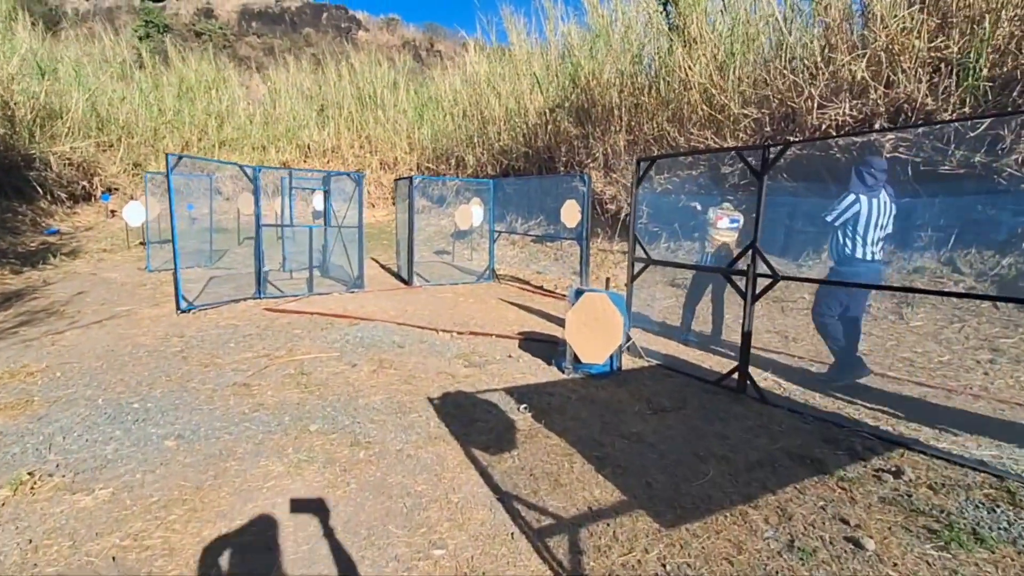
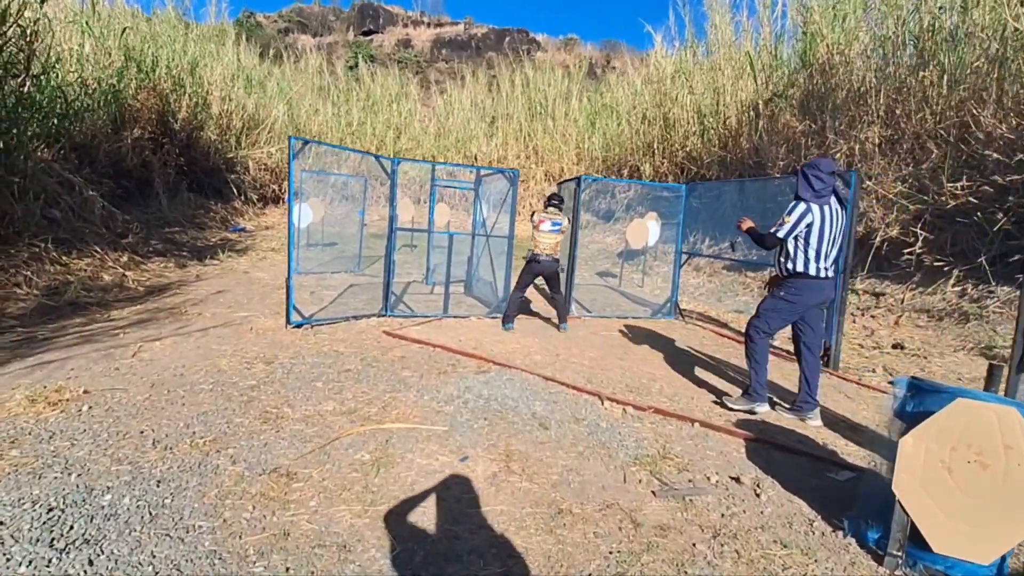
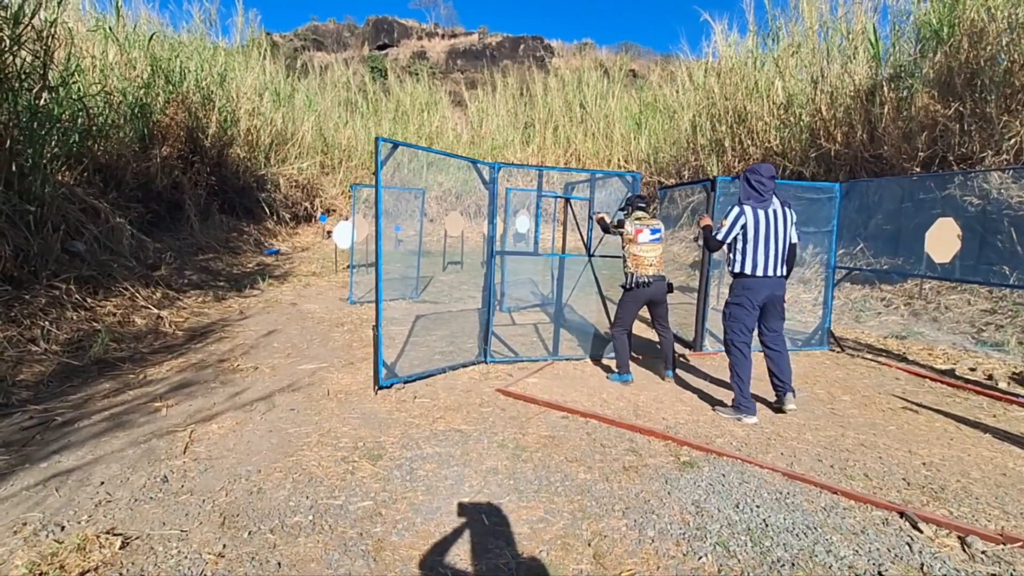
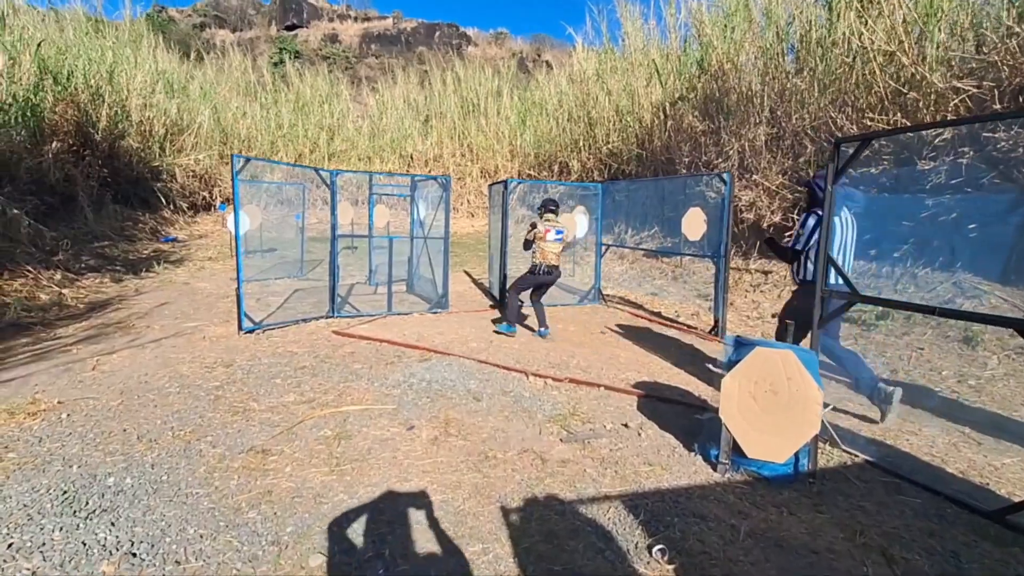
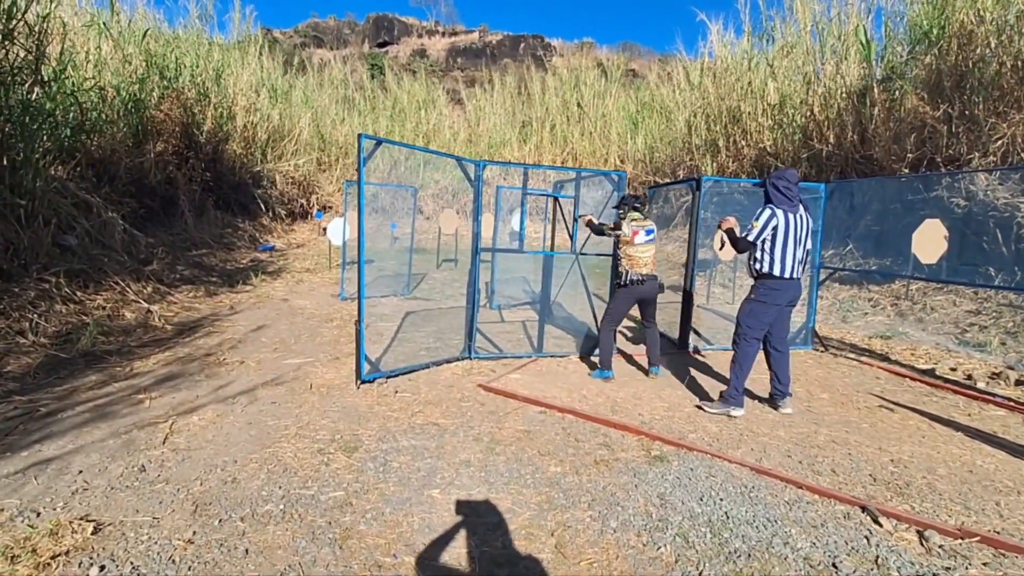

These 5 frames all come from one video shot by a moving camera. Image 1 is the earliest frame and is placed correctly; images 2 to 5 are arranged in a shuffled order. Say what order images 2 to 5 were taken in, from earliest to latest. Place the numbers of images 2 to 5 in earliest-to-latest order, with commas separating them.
4, 2, 5, 3
